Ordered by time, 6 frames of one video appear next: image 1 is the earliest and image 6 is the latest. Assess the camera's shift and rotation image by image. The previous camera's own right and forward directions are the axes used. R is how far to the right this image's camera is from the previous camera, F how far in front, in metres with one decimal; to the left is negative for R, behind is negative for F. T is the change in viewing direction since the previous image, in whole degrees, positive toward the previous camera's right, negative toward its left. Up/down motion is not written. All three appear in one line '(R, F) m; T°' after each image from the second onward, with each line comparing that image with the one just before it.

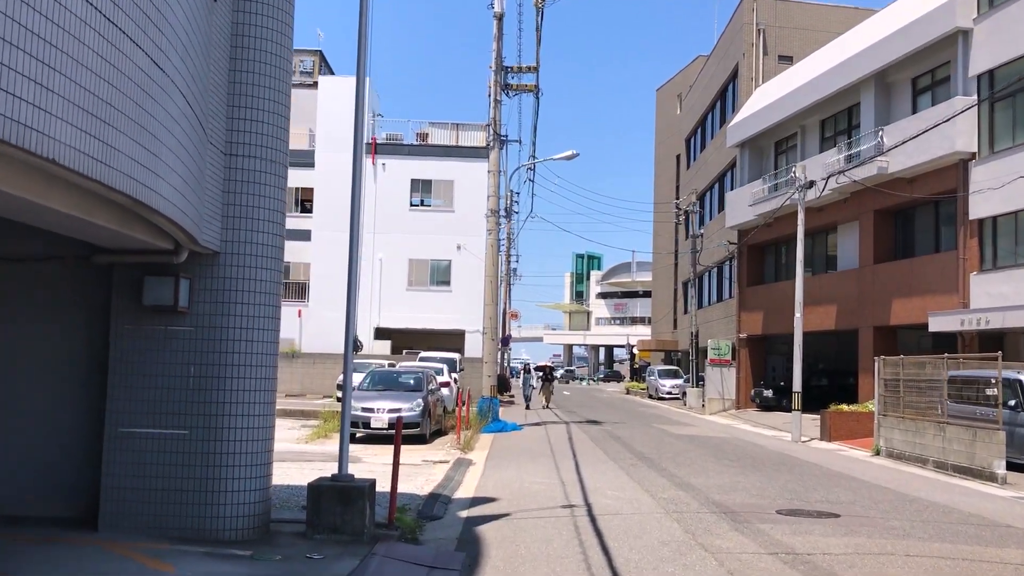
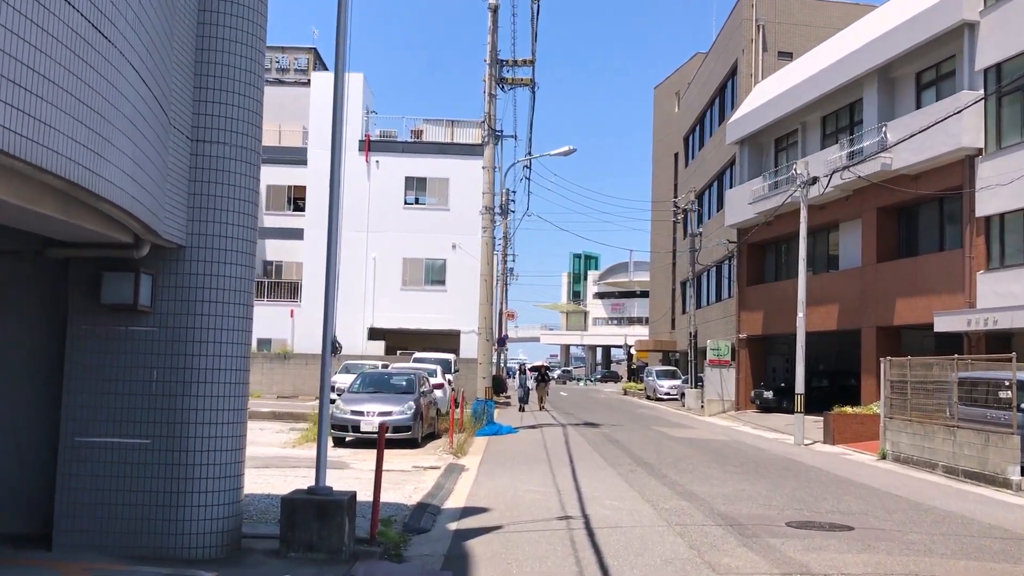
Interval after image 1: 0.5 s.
(0.0, +0.6) m; 0°
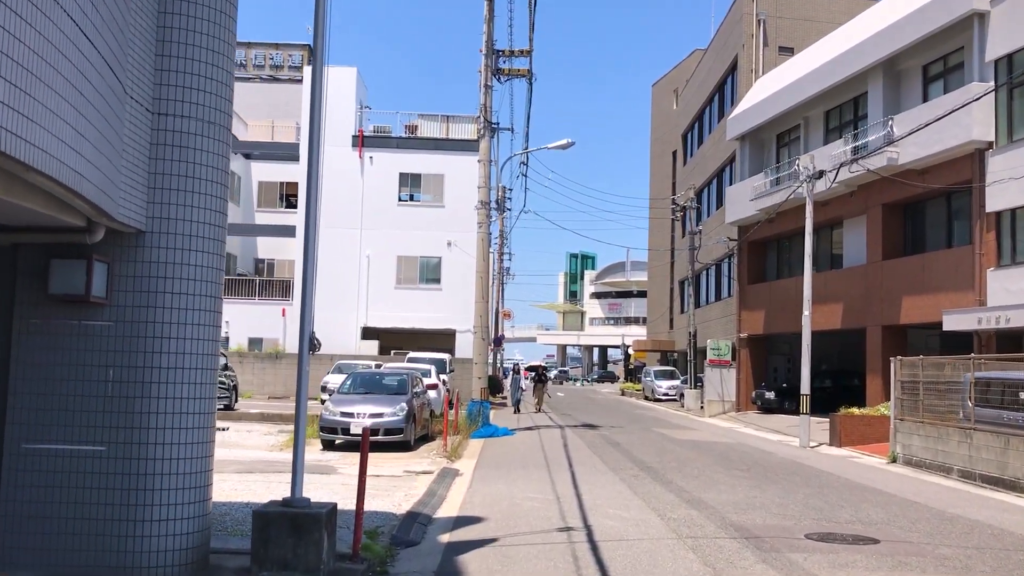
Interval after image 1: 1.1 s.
(0.0, +0.7) m; 0°
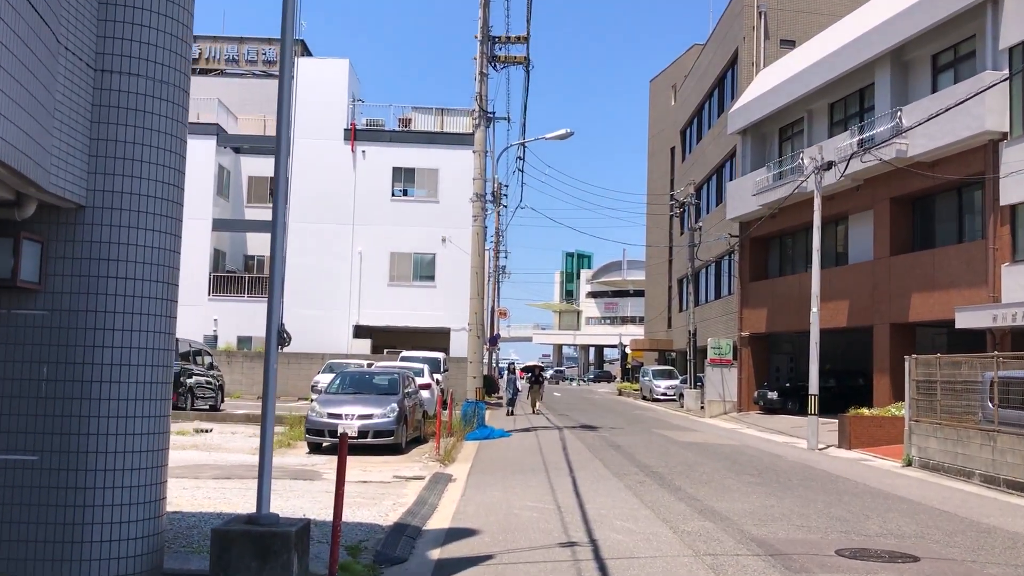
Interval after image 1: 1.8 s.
(0.0, +0.8) m; 0°
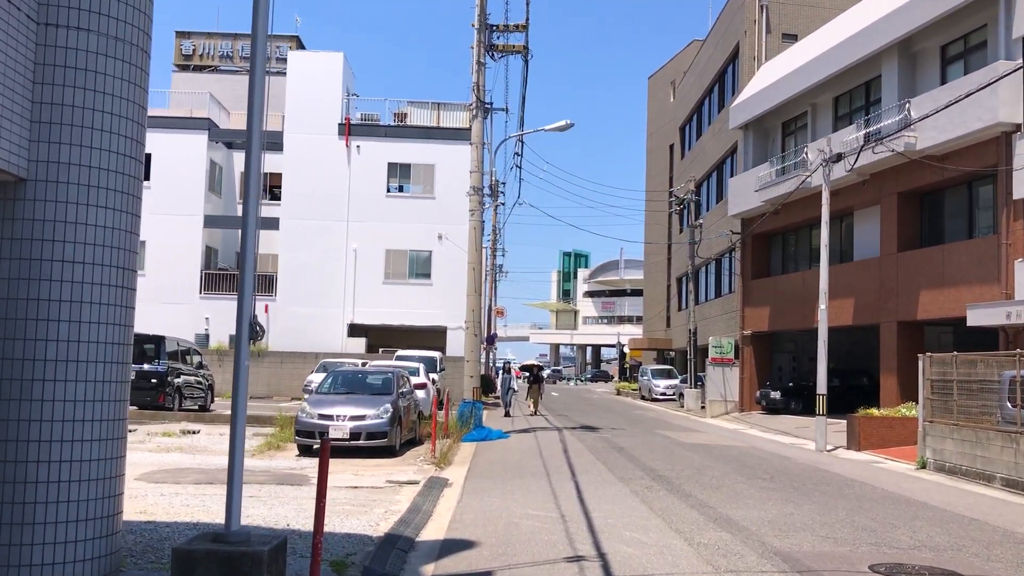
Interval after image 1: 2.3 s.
(0.0, +0.7) m; 0°
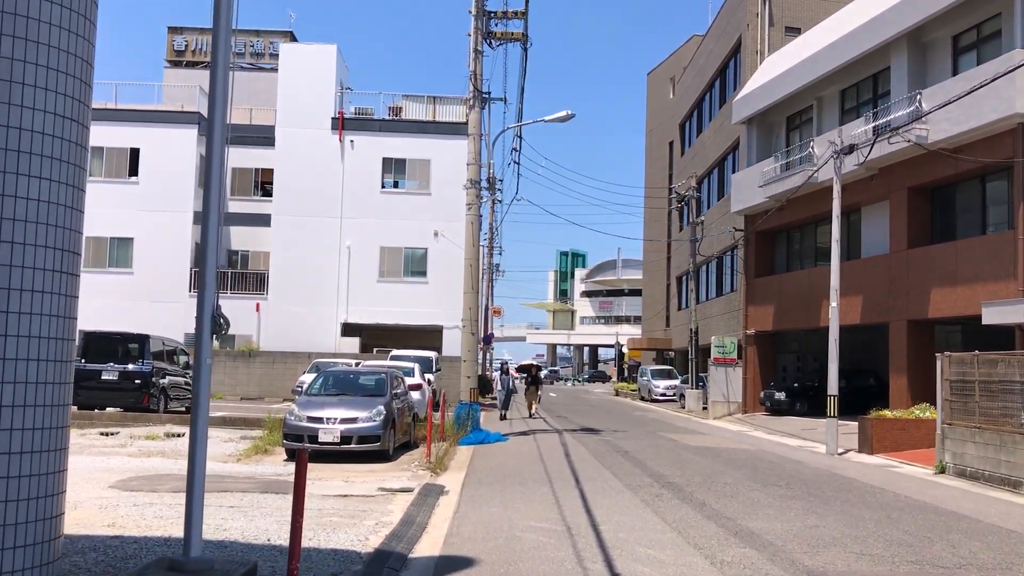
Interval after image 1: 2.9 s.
(0.0, +0.7) m; 0°
